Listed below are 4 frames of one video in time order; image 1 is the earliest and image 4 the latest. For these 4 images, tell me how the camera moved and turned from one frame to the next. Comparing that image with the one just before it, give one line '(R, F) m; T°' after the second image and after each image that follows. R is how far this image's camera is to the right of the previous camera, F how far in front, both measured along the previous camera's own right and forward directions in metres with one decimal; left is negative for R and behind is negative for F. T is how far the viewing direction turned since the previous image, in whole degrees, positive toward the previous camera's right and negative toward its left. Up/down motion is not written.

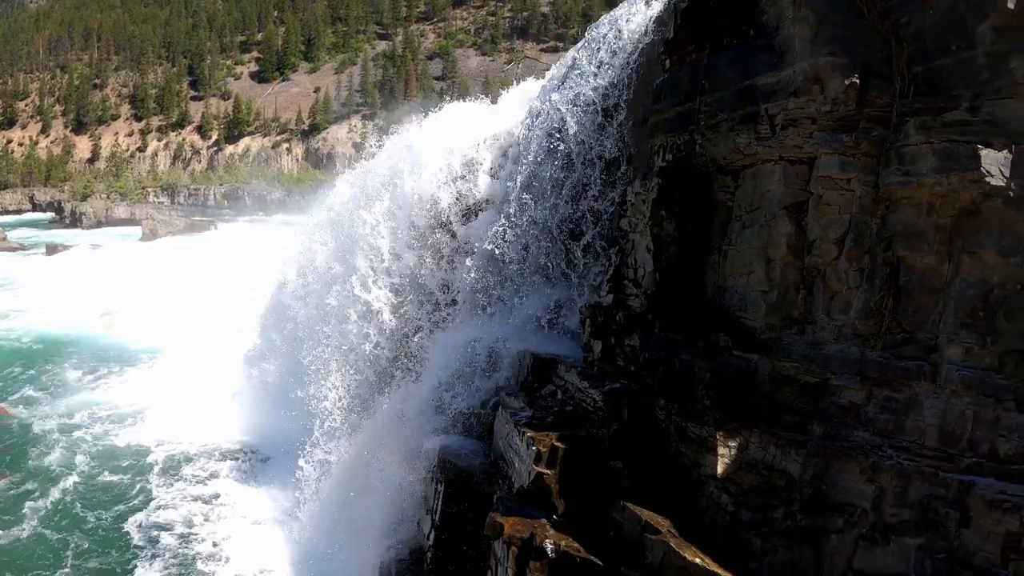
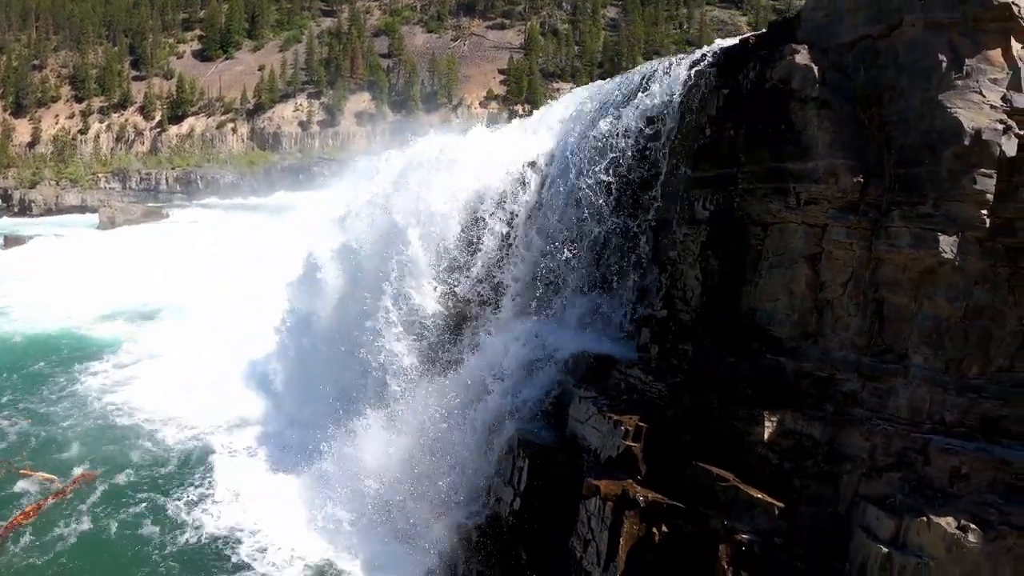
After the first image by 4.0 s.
(-1.3, -1.7) m; +4°
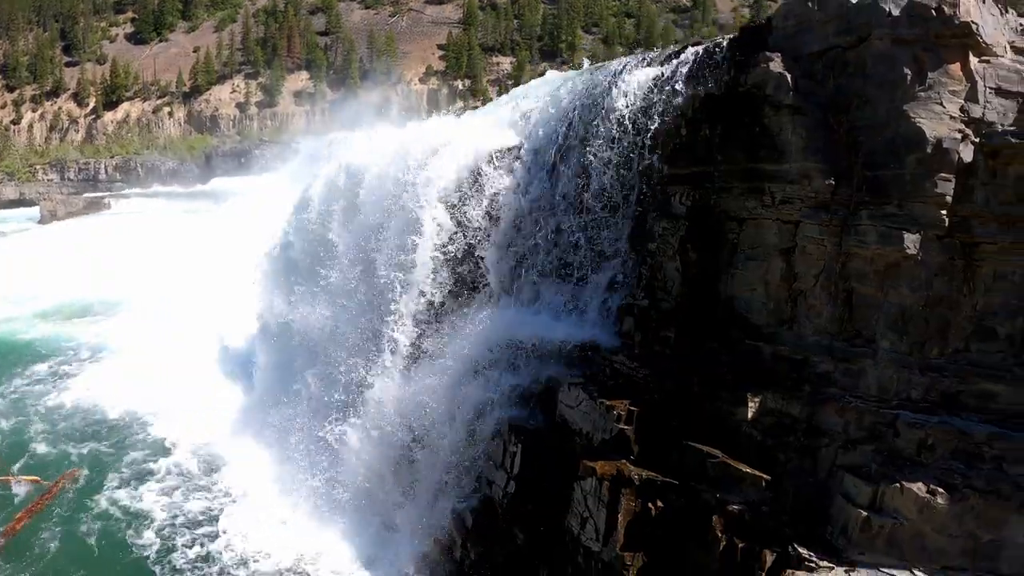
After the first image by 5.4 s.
(-0.4, -0.4) m; +4°
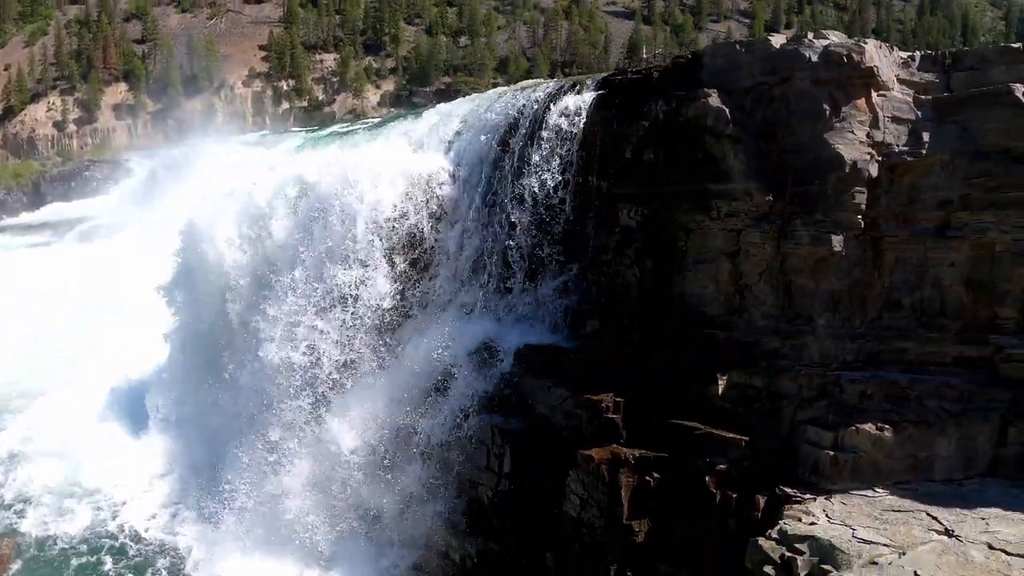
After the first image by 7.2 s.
(-1.4, -0.9) m; +10°
